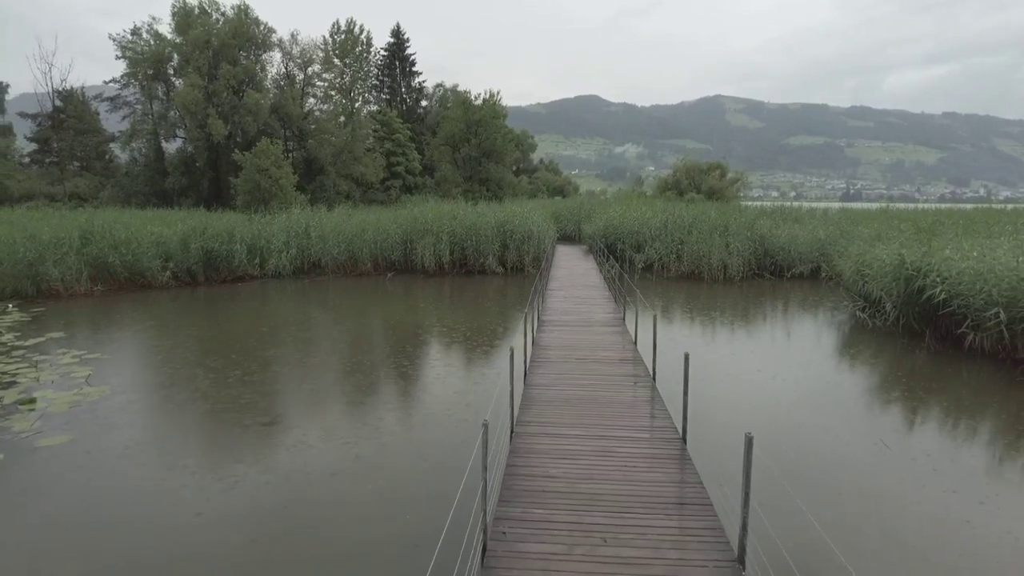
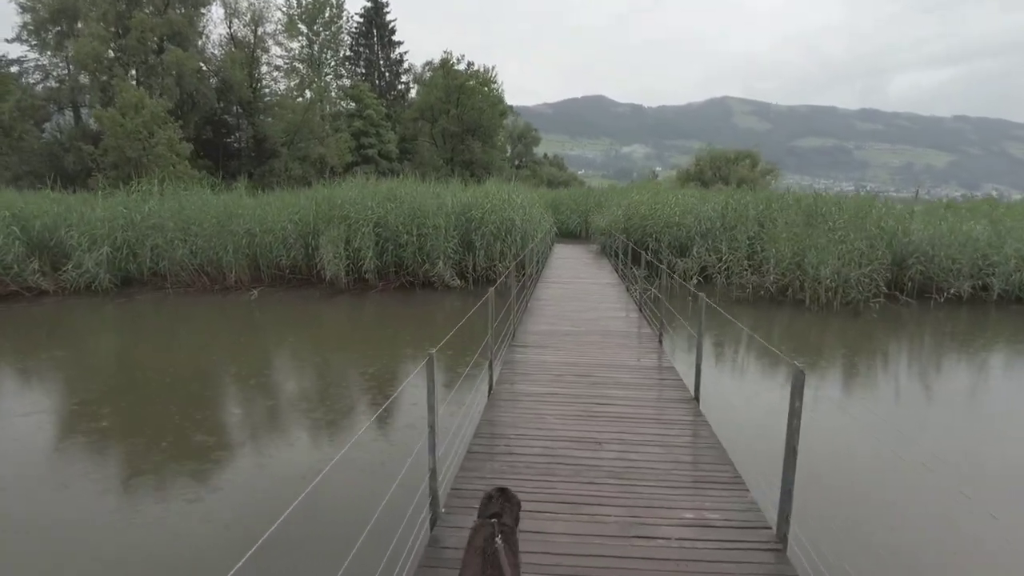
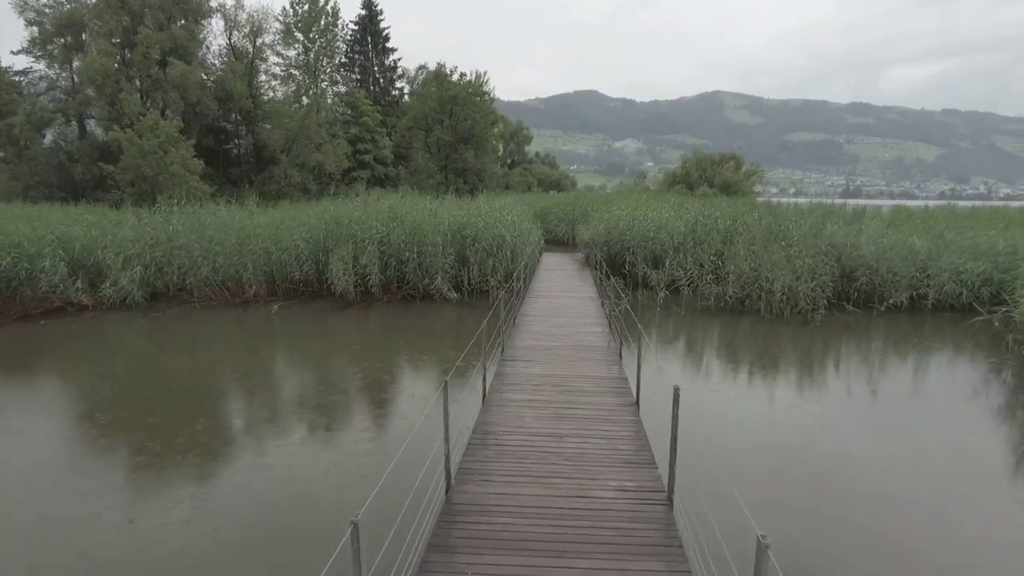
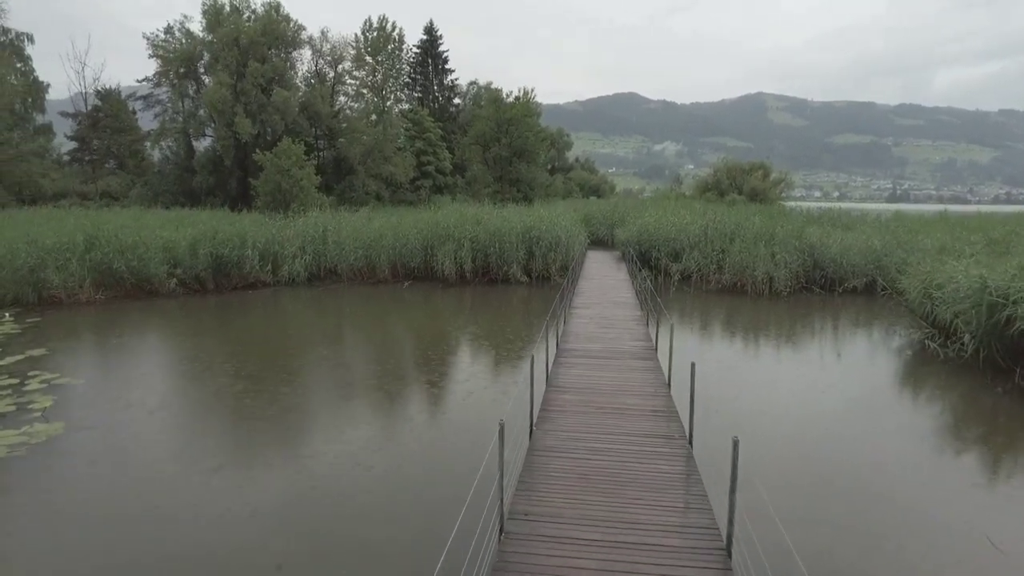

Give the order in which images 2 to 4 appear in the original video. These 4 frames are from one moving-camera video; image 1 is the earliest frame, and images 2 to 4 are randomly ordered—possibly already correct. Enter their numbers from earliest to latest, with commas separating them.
4, 3, 2
